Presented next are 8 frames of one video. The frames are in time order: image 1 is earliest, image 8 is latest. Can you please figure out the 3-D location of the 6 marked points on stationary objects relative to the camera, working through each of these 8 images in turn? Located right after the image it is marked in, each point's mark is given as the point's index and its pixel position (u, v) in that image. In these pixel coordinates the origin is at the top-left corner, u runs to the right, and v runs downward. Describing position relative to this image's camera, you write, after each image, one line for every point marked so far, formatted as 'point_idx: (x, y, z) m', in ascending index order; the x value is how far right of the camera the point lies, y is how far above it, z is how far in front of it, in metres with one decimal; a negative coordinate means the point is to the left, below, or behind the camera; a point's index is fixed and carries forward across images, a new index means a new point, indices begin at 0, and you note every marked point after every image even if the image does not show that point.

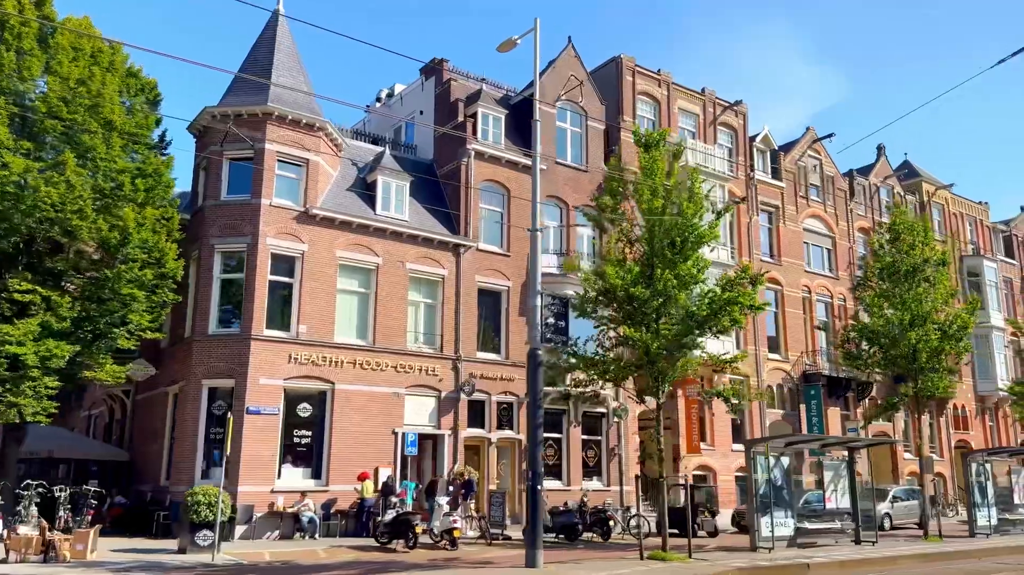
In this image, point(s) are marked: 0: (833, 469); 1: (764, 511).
0: (+7.6, -4.3, +18.8) m
1: (+5.4, -4.8, +17.0) m
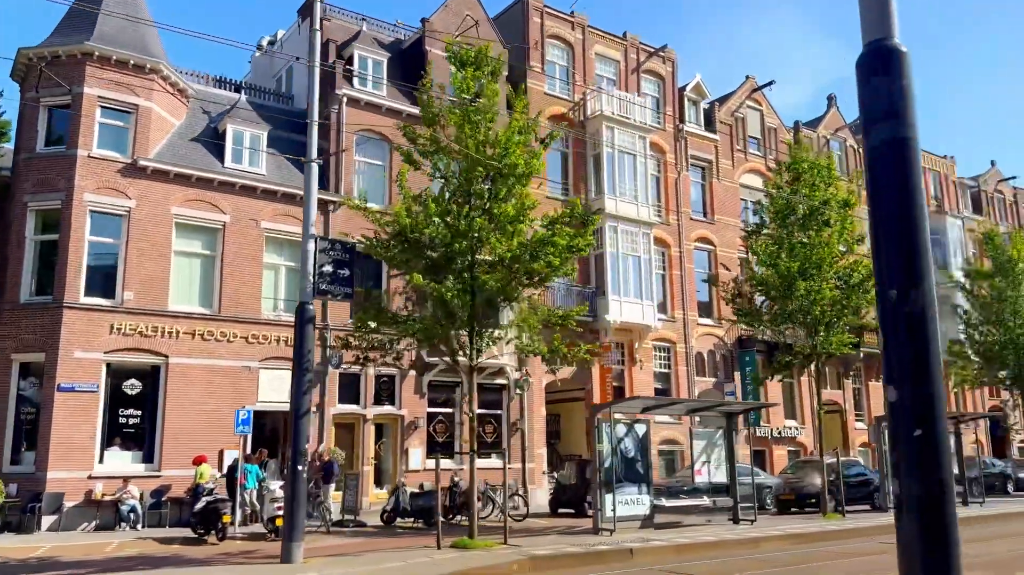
0: (+4.0, -3.1, +16.4) m
1: (+1.9, -3.7, +14.7) m
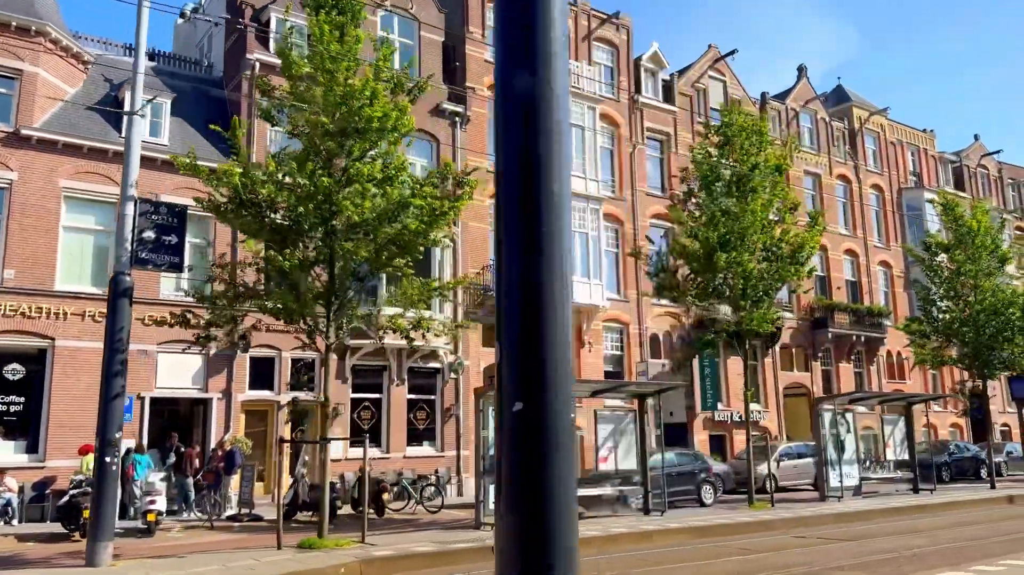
0: (+1.9, -2.6, +15.0) m
1: (-0.3, -3.2, +13.3) m
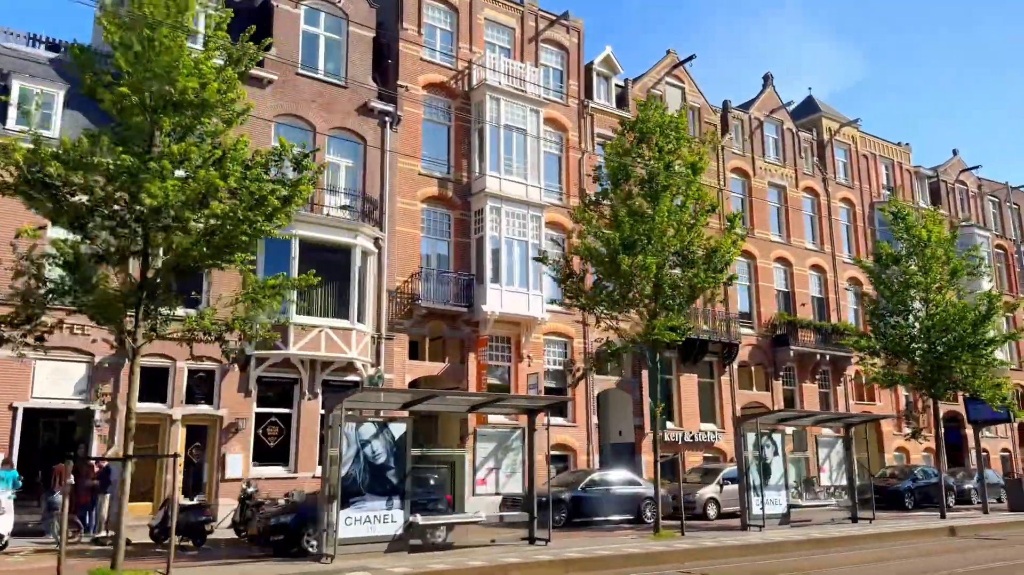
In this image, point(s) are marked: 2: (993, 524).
0: (-0.3, -2.6, +13.5) m
1: (-2.5, -3.2, +11.8) m
2: (+11.0, -5.5, +18.0) m
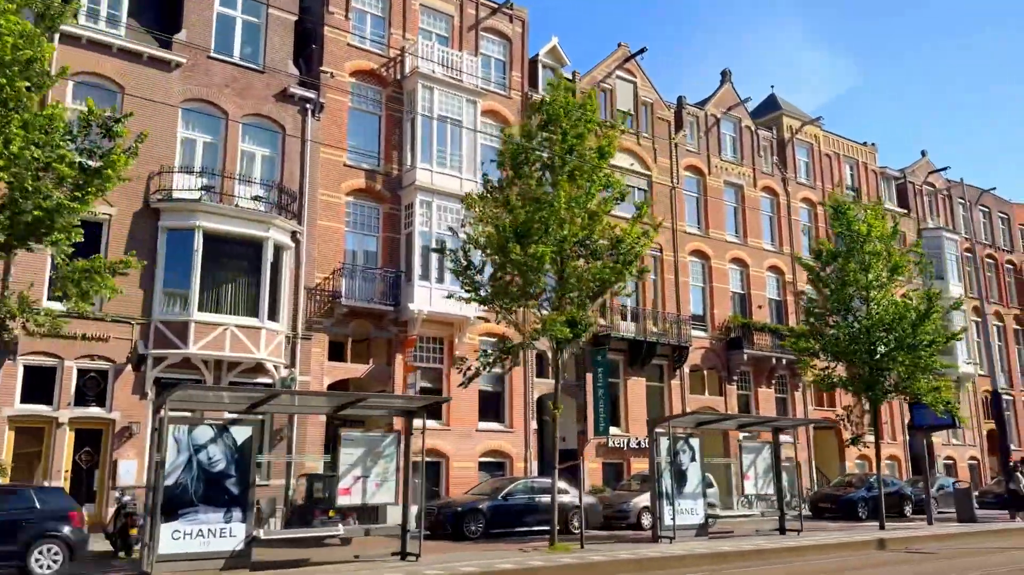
0: (-2.3, -2.5, +12.3) m
1: (-4.5, -3.0, +10.6) m
2: (+8.9, -5.4, +16.8) m
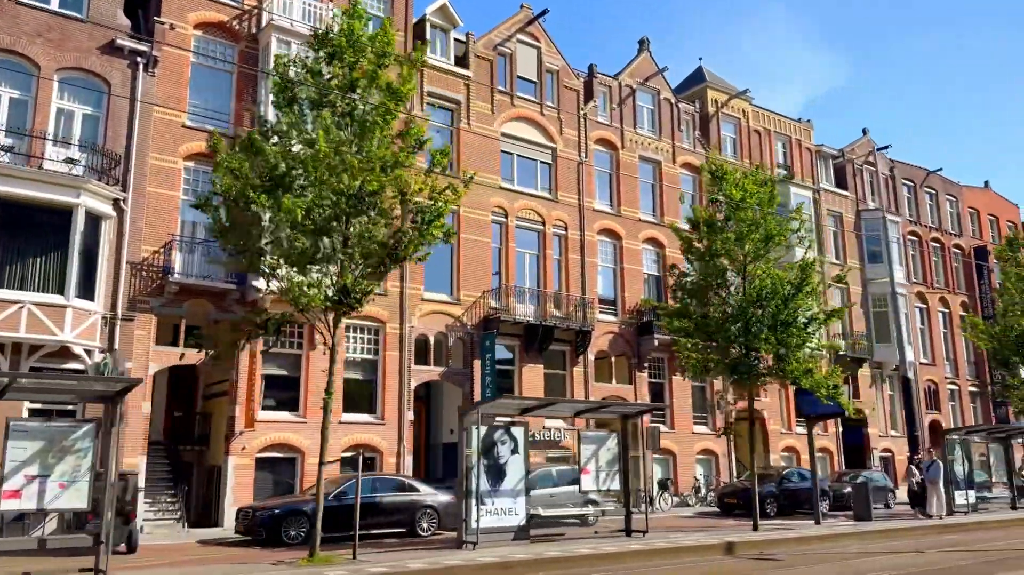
0: (-5.9, -1.9, +10.0) m
1: (-8.1, -2.5, +8.2) m
2: (+5.2, -4.7, +14.7) m
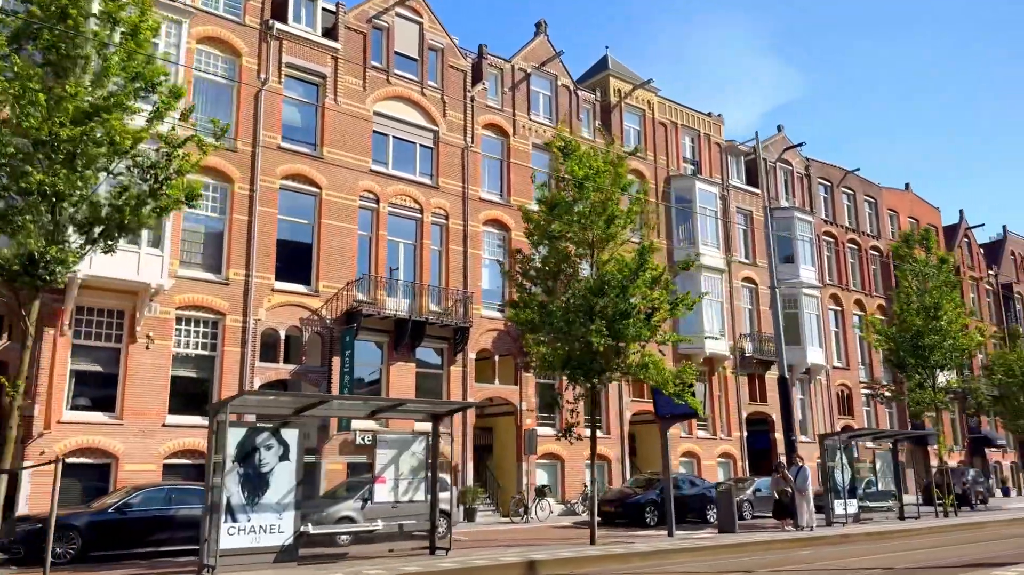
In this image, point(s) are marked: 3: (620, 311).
0: (-9.2, -1.4, +7.6) m
1: (-11.3, -2.0, +5.8) m
2: (+1.7, -4.5, +12.9) m
3: (+2.2, -0.5, +15.2) m
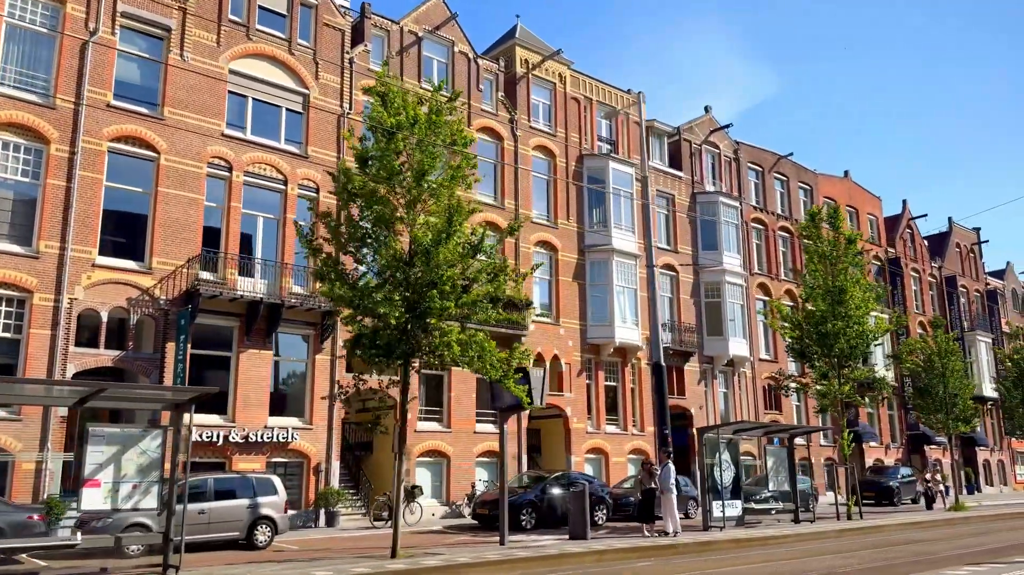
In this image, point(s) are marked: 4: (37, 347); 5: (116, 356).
0: (-12.4, -0.8, +5.0) m
1: (-14.4, -1.4, +3.1) m
2: (-1.7, -3.9, +10.6) m
3: (-1.2, +0.1, +12.9) m
4: (-11.3, -1.4, +18.7) m
5: (-10.0, -1.8, +19.8) m
